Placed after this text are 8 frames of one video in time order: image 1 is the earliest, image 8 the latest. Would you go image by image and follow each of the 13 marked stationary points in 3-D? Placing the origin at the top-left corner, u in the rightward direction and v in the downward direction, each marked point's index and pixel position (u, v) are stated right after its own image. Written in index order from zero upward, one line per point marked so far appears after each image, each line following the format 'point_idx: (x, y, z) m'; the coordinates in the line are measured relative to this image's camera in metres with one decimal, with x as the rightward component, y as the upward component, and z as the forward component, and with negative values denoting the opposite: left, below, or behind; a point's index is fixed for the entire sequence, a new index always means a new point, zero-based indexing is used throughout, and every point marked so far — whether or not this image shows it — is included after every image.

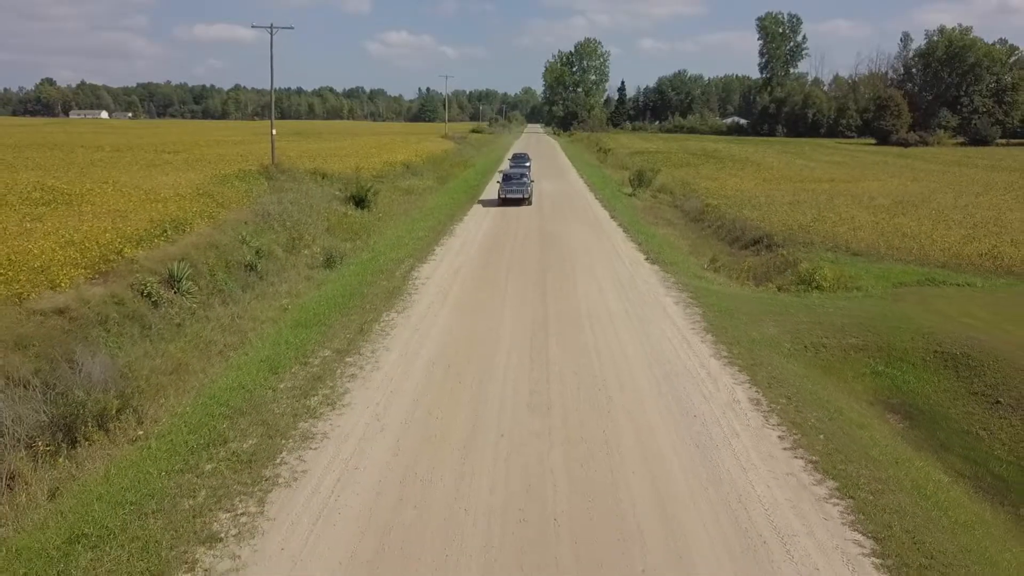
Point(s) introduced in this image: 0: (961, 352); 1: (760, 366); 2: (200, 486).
0: (+7.8, -1.1, +12.2) m
1: (+3.9, -1.2, +11.1) m
2: (-3.2, -2.0, +7.4) m
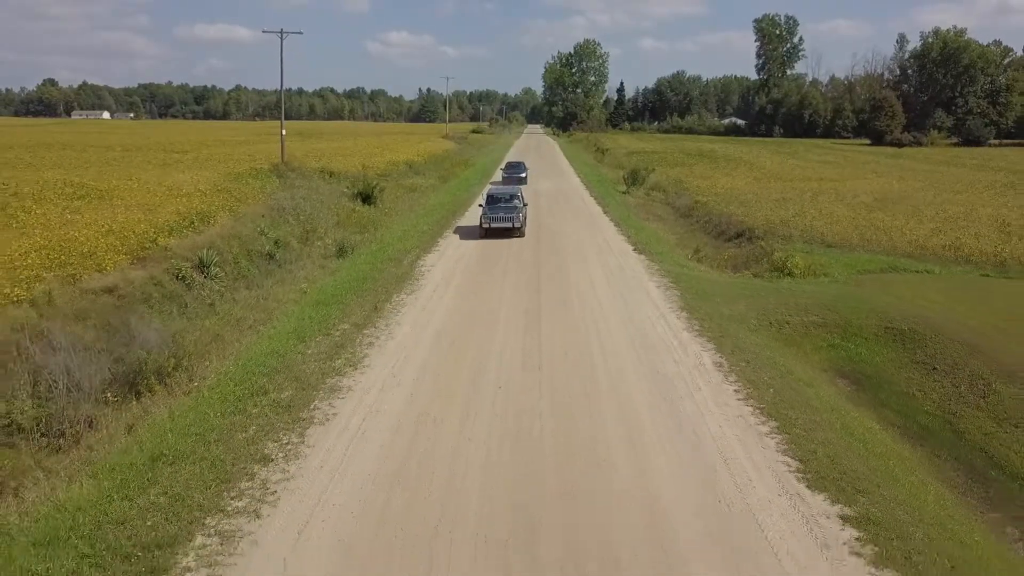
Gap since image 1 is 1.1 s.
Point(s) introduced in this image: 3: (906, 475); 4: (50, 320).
0: (+7.7, -0.8, +13.7) m
1: (+3.9, -0.9, +12.6) m
2: (-3.2, -1.7, +9.0) m
3: (+4.7, -2.2, +8.5) m
4: (-7.2, -0.5, +11.0) m
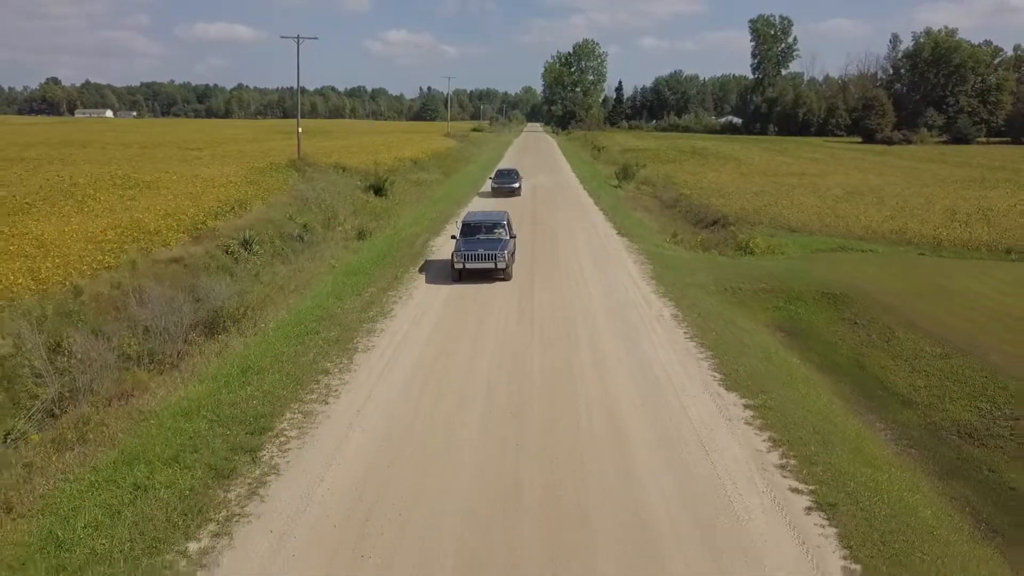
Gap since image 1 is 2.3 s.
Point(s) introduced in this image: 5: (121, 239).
0: (+7.7, -0.2, +16.4) m
1: (+3.8, -0.2, +15.3) m
2: (-3.3, -1.0, +11.7) m
3: (+4.6, -1.5, +11.3) m
4: (-7.3, +0.2, +13.7) m
5: (-9.0, +1.1, +16.2) m
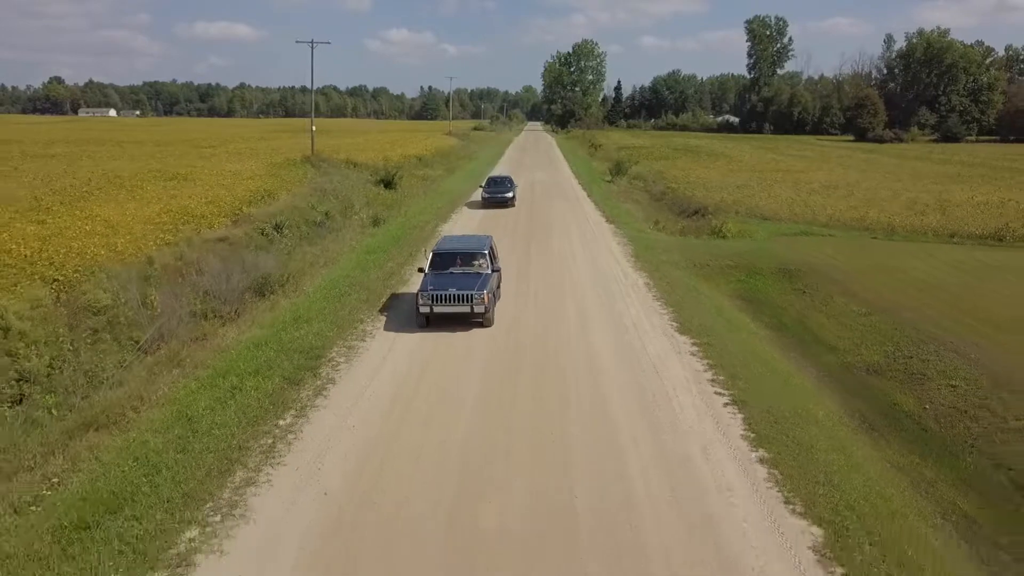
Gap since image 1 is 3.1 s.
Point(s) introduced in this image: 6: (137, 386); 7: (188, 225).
0: (+7.6, +0.5, +19.0) m
1: (+3.8, +0.4, +17.9) m
2: (-3.3, -0.4, +14.3) m
3: (+4.6, -0.9, +13.9) m
4: (-7.3, +0.8, +16.3) m
5: (-9.0, +1.8, +18.8) m
6: (-5.5, -1.4, +10.3) m
7: (-8.6, +1.7, +18.8) m
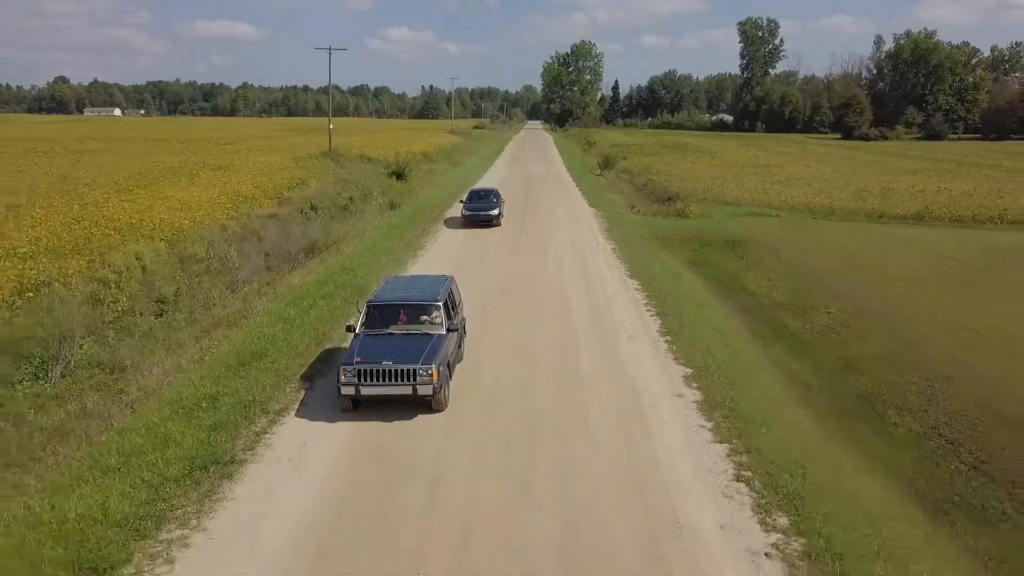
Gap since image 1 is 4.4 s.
0: (+7.5, +1.5, +23.3) m
1: (+3.6, +1.5, +22.2) m
2: (-3.5, +0.7, +18.6) m
3: (+4.4, +0.2, +18.1) m
4: (-7.4, +1.9, +20.6) m
5: (-9.2, +2.8, +23.1) m
6: (-5.6, -0.4, +14.6) m
7: (-8.8, +2.7, +23.1) m
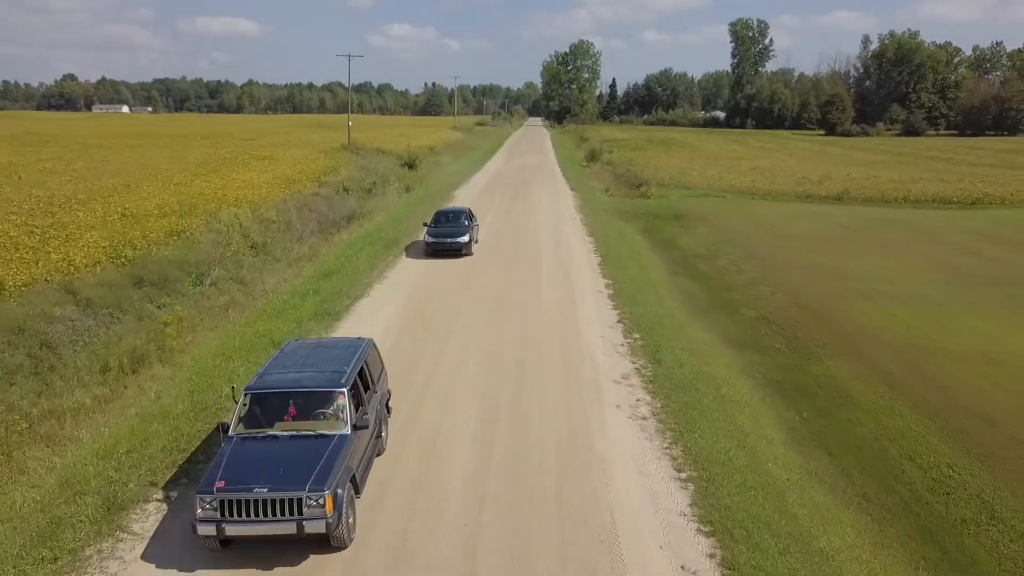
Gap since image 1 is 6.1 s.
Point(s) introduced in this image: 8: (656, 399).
0: (+7.2, +3.1, +29.5) m
1: (+3.3, +3.0, +28.4) m
2: (-3.8, +2.2, +24.8) m
3: (+4.1, +1.6, +24.4) m
4: (-7.8, +3.4, +26.9) m
5: (-9.5, +4.3, +29.3) m
6: (-6.0, +1.1, +20.9) m
7: (-9.1, +4.3, +29.3) m
8: (+2.1, -1.7, +10.6) m
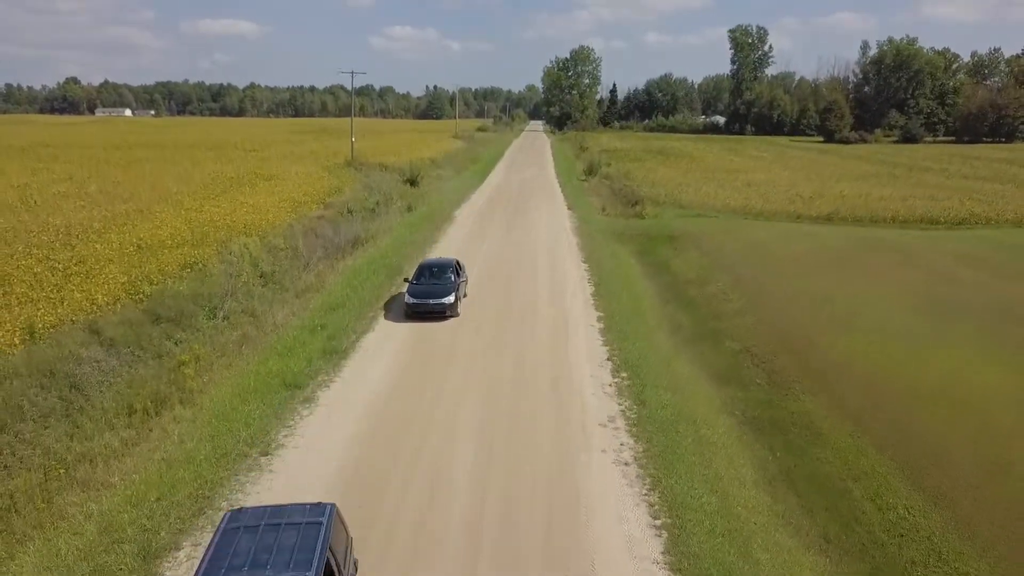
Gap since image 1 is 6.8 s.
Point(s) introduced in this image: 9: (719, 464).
0: (+7.1, +2.2, +30.4) m
1: (+3.2, +2.1, +29.3) m
2: (-3.9, +1.3, +25.8) m
3: (+4.0, +0.8, +25.3) m
4: (-7.8, +2.5, +27.8) m
5: (-9.6, +3.5, +30.3) m
6: (-6.0, +0.2, +21.8) m
7: (-9.2, +3.4, +30.3) m
8: (+2.0, -2.5, +11.5) m
9: (+3.3, -2.8, +11.3) m
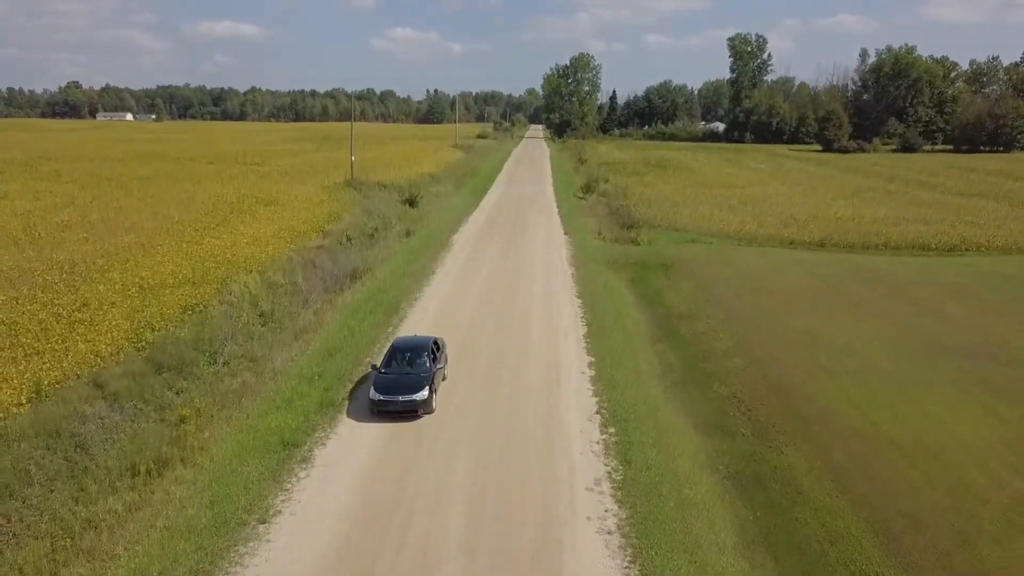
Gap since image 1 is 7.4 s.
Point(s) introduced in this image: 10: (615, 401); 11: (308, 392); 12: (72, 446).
0: (+6.9, +1.0, +30.9) m
1: (+3.1, +0.9, +29.8) m
2: (-4.0, +0.1, +26.2) m
3: (+3.8, -0.4, +25.7) m
4: (-8.0, +1.3, +28.3) m
5: (-9.7, +2.2, +30.7) m
6: (-6.2, -1.0, +22.3) m
7: (-9.3, +2.2, +30.7) m
8: (+1.9, -3.7, +11.9) m
9: (+3.1, -4.0, +11.7) m
10: (+2.4, -2.6, +16.1) m
11: (-4.7, -2.4, +16.4) m
12: (-8.2, -3.0, +13.2) m
